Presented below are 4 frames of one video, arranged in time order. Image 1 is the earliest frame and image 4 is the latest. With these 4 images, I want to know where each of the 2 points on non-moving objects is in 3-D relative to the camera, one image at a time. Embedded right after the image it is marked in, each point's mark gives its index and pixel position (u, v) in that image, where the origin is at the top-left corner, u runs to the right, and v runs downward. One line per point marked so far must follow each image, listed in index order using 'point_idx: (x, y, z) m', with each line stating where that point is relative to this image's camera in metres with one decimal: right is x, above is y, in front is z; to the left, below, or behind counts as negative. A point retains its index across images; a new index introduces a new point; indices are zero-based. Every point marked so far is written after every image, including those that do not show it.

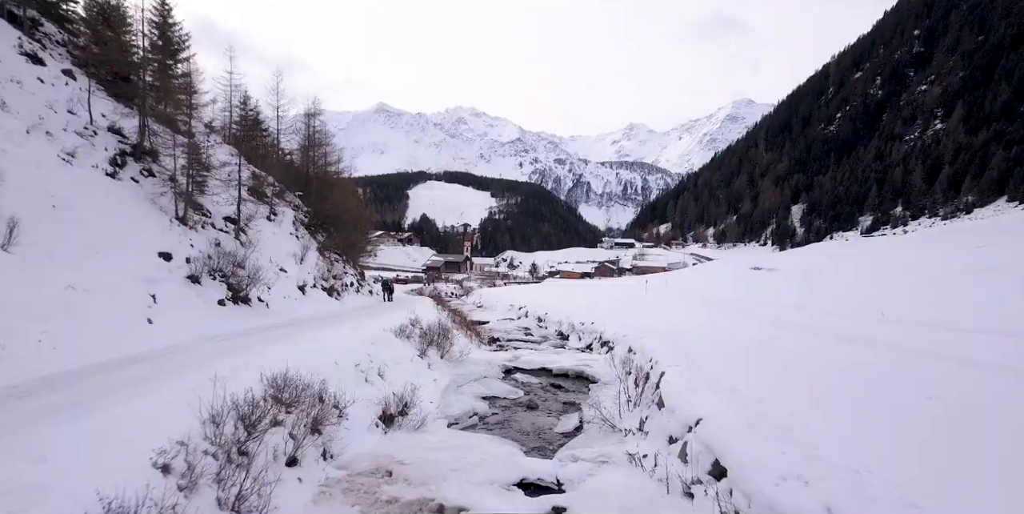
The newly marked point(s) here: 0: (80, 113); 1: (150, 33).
0: (-12.6, +4.2, +14.0) m
1: (-11.8, +7.3, +15.8) m
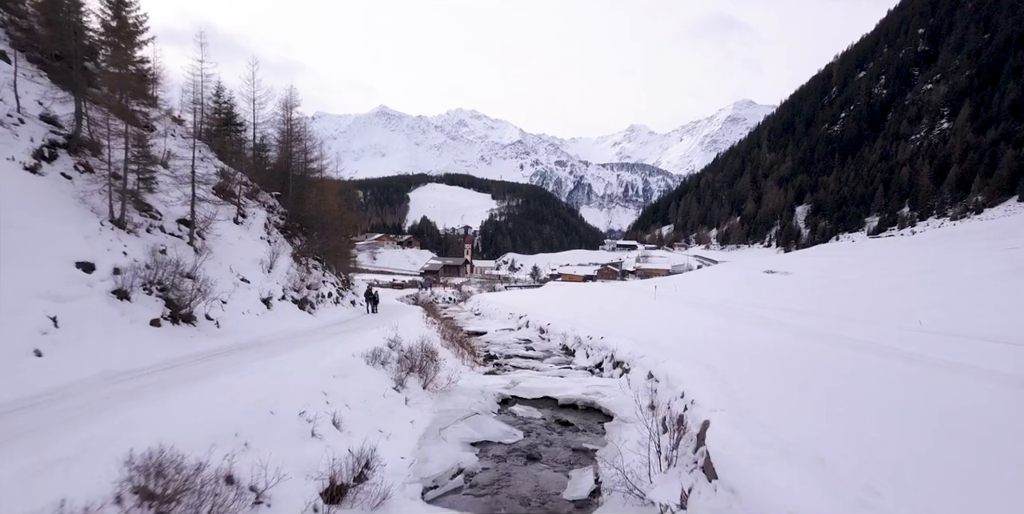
0: (-12.7, +4.0, +12.4) m
1: (-11.9, +7.1, +14.2) m
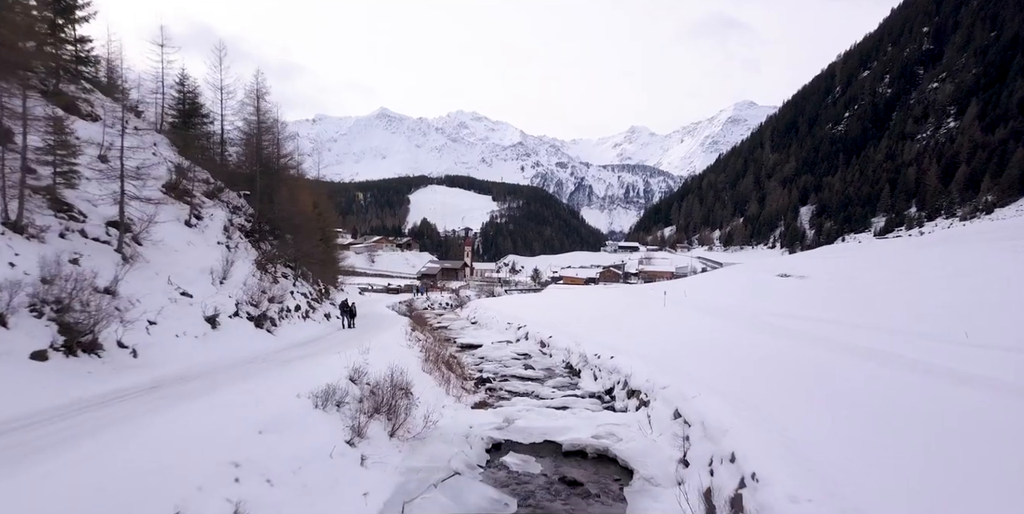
0: (-12.8, +3.8, +10.8) m
1: (-12.0, +6.9, +12.6) m
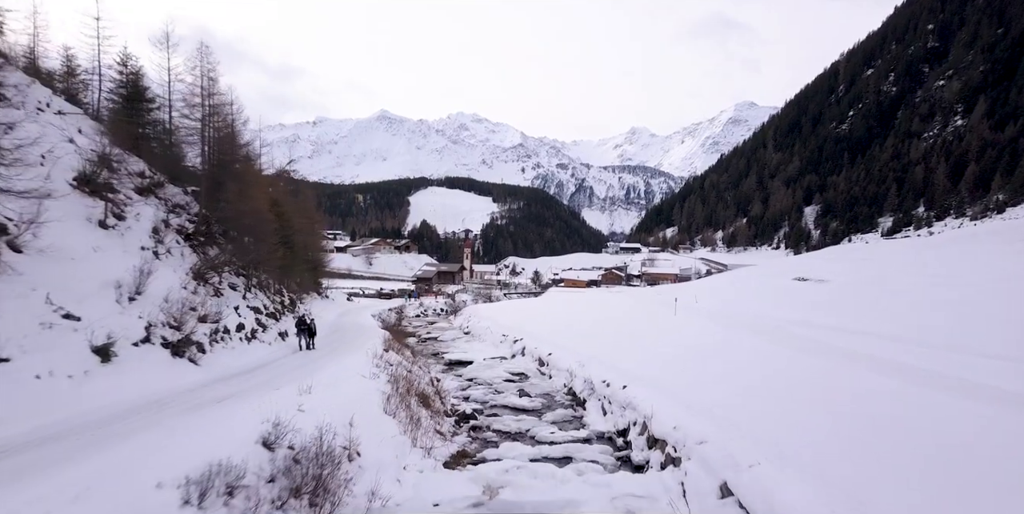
0: (-13.0, +3.6, +8.8) m
1: (-12.2, +6.7, +10.6) m
